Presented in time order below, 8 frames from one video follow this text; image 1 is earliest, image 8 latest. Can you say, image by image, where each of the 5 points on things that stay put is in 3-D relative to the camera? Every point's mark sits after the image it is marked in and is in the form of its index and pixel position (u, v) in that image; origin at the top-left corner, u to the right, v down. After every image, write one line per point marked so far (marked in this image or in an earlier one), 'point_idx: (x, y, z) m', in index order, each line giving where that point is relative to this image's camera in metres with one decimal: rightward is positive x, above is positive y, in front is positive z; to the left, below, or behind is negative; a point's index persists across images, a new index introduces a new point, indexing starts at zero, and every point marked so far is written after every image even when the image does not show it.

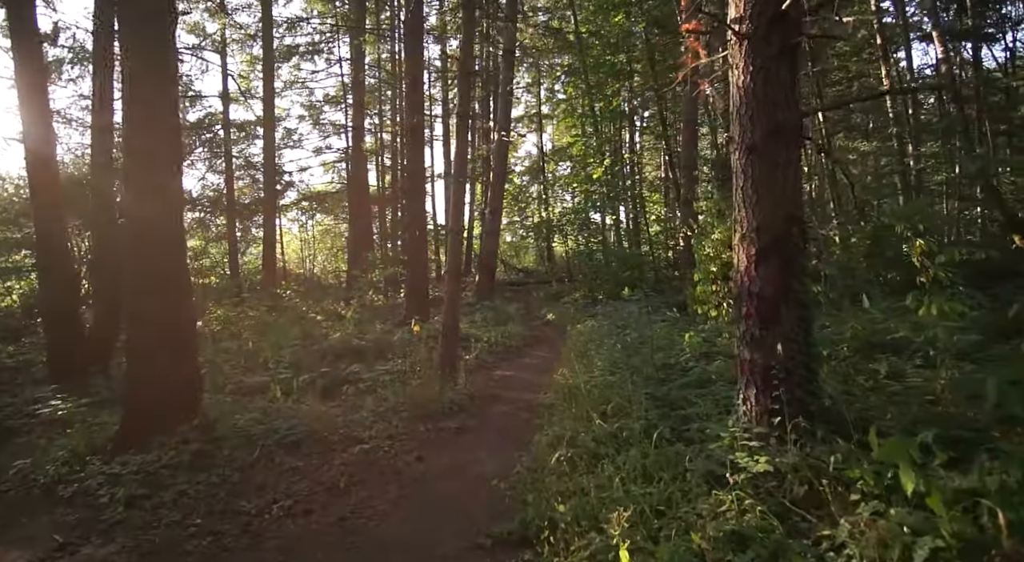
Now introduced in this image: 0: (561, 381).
0: (+0.7, -1.4, +7.9) m
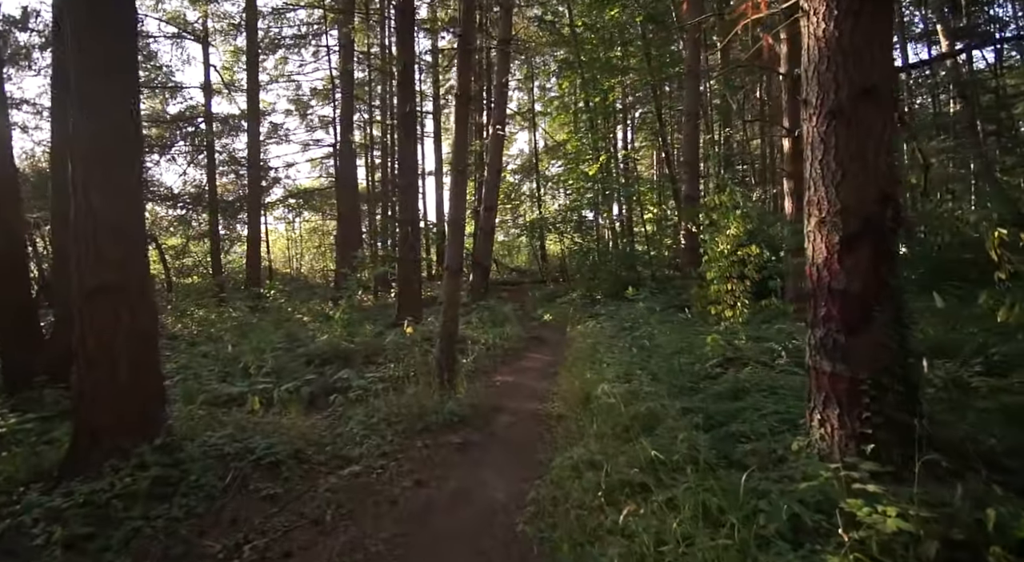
0: (+0.7, -1.4, +7.2) m
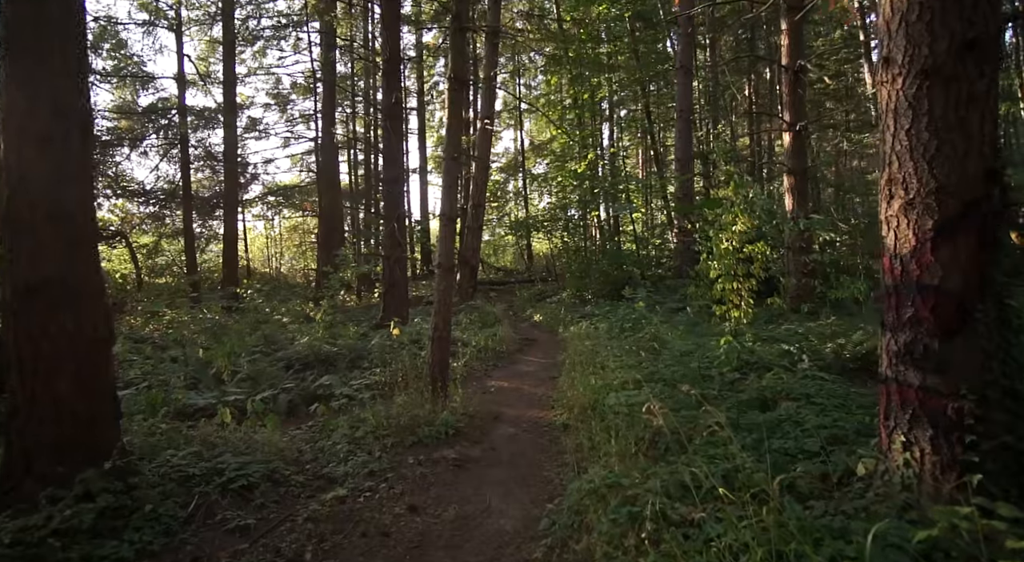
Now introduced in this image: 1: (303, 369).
0: (+0.7, -1.3, +6.6) m
1: (-3.3, -1.4, +9.0) m
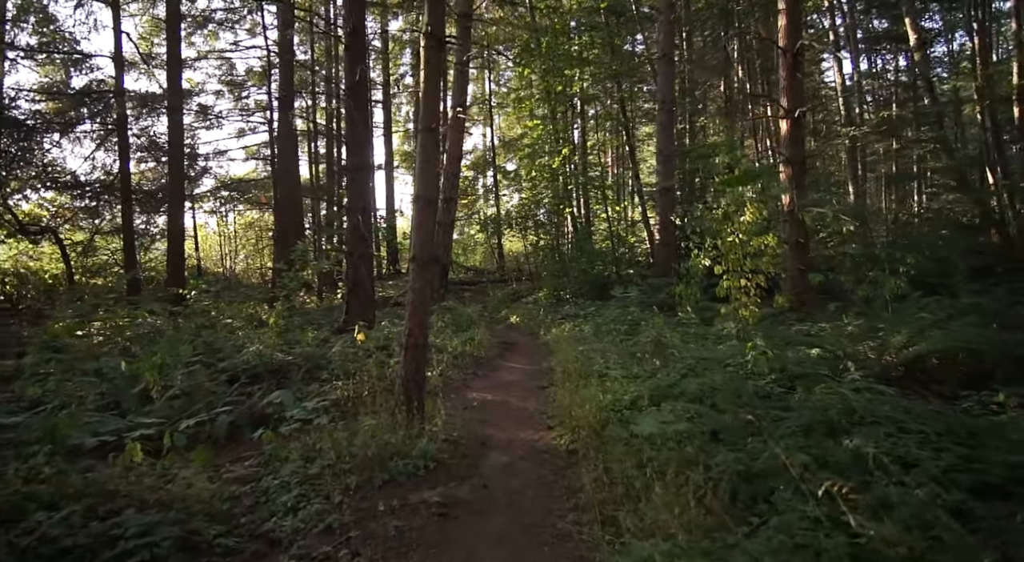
0: (+0.6, -1.3, +5.5) m
1: (-3.5, -1.4, +7.7) m
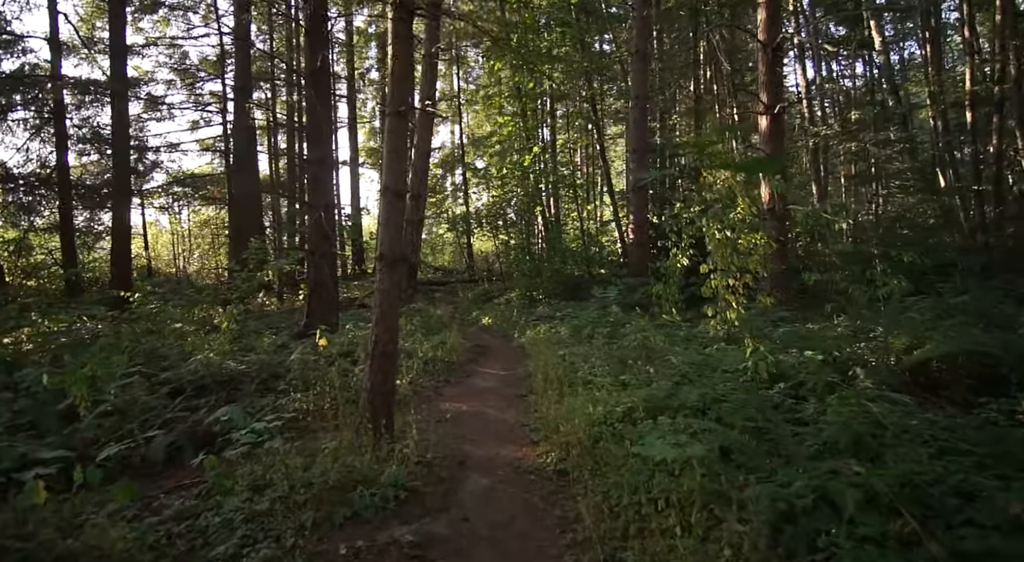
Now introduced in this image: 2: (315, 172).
0: (+0.5, -1.3, +5.0) m
1: (-3.8, -1.4, +6.9) m
2: (-3.7, +2.0, +10.8) m
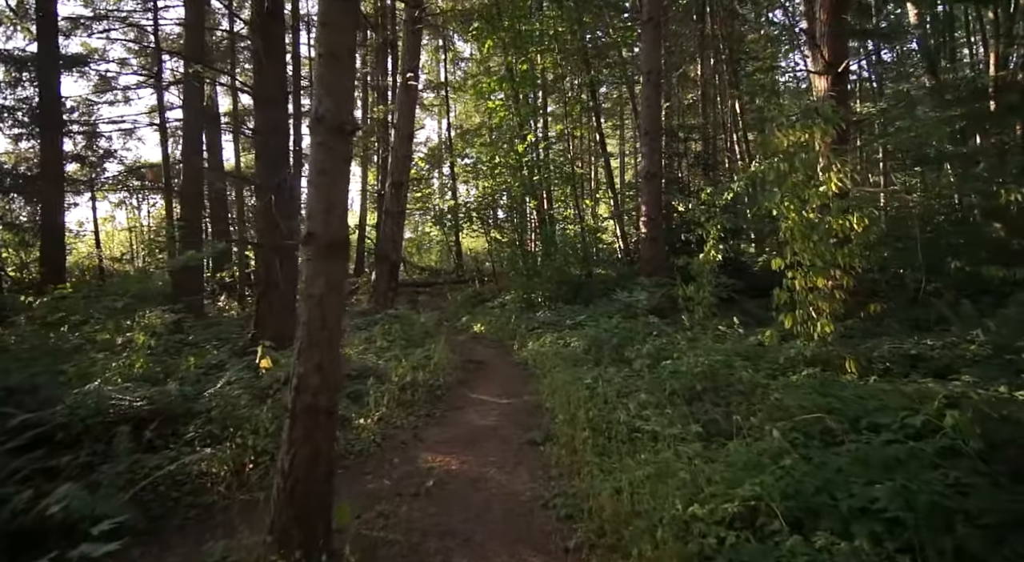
0: (+0.6, -1.3, +2.8) m
1: (-3.7, -1.4, +4.7) m
2: (-3.7, +2.0, +8.6) m
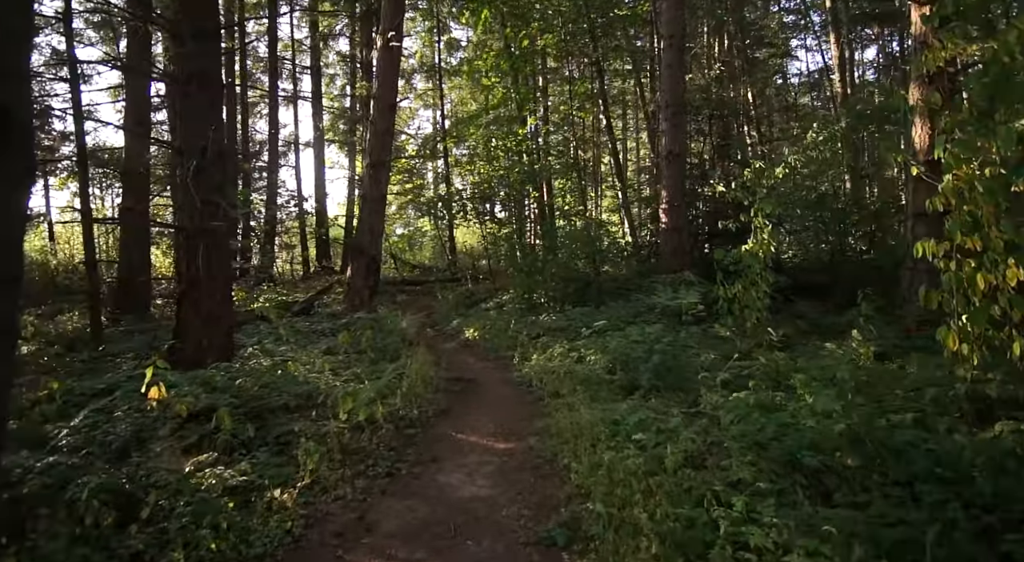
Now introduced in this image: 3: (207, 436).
0: (+0.6, -1.2, +0.7) m
1: (-3.7, -1.3, +2.6) m
2: (-3.6, +2.1, +6.4) m
3: (-2.4, -1.2, +4.6) m
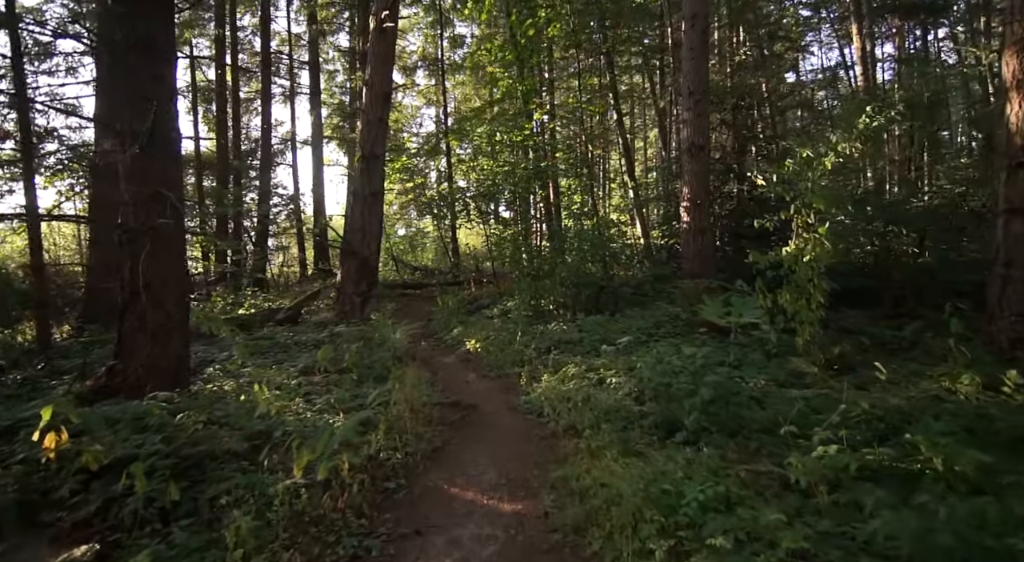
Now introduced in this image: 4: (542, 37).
0: (+0.7, -1.3, -0.4) m
1: (-3.6, -1.4, +1.4) m
2: (-3.6, +2.0, +5.3) m
3: (-2.4, -1.3, +3.4) m
4: (+1.0, +7.8, +18.3) m
